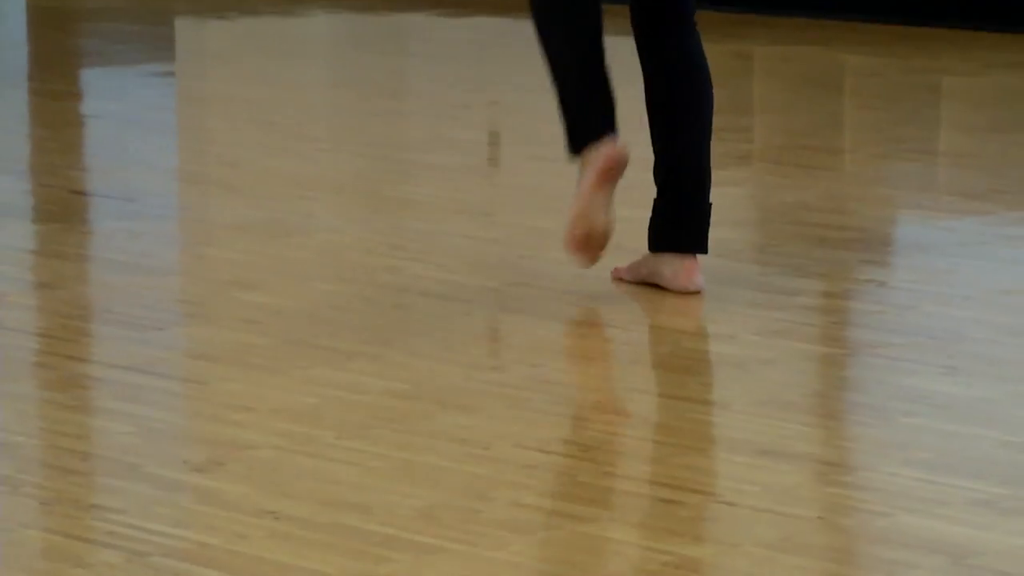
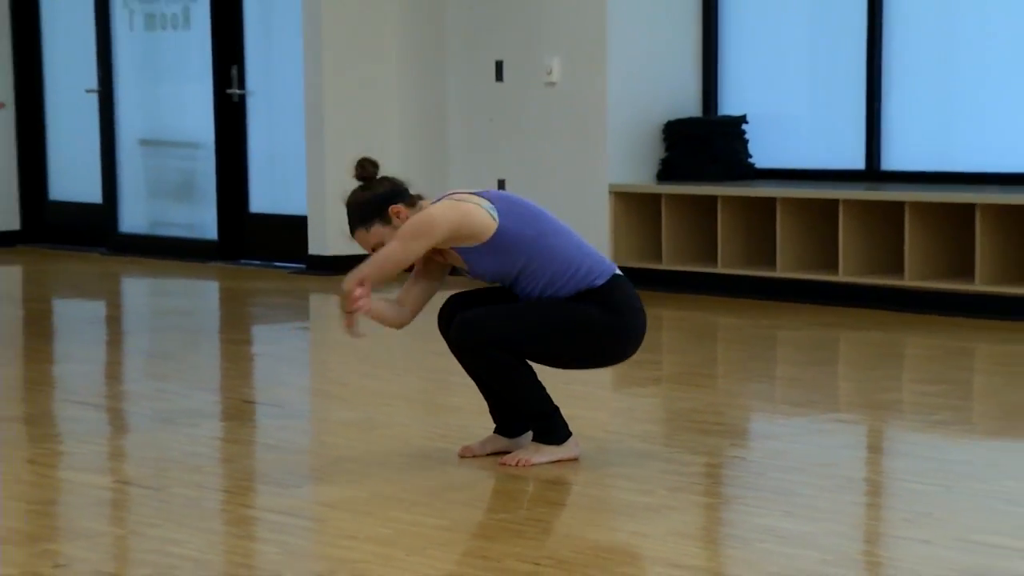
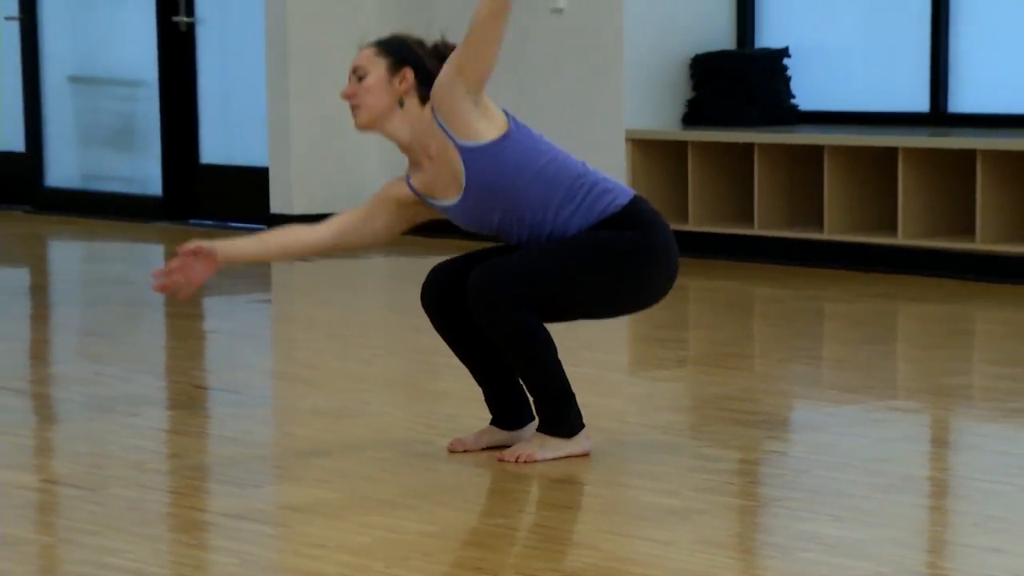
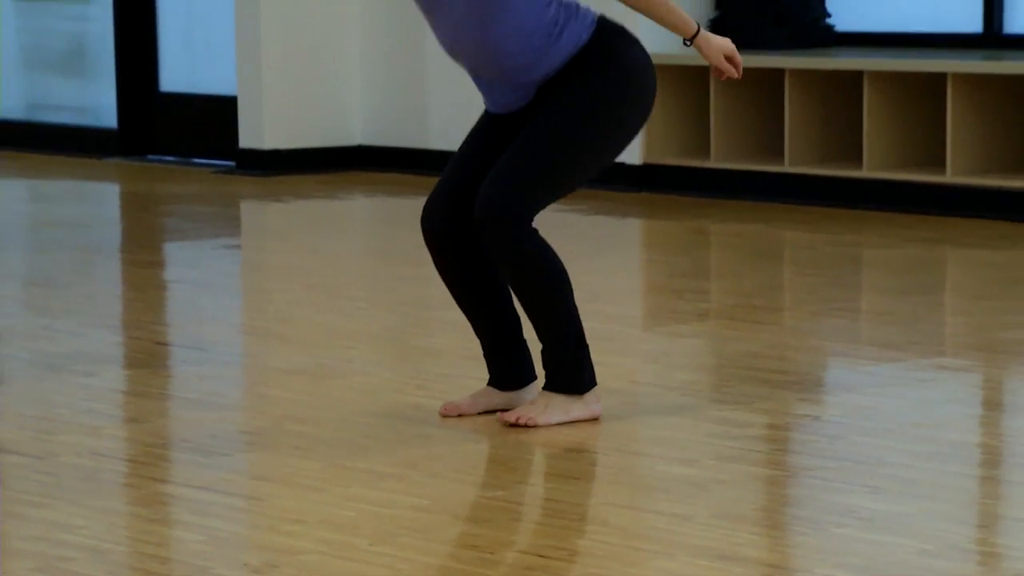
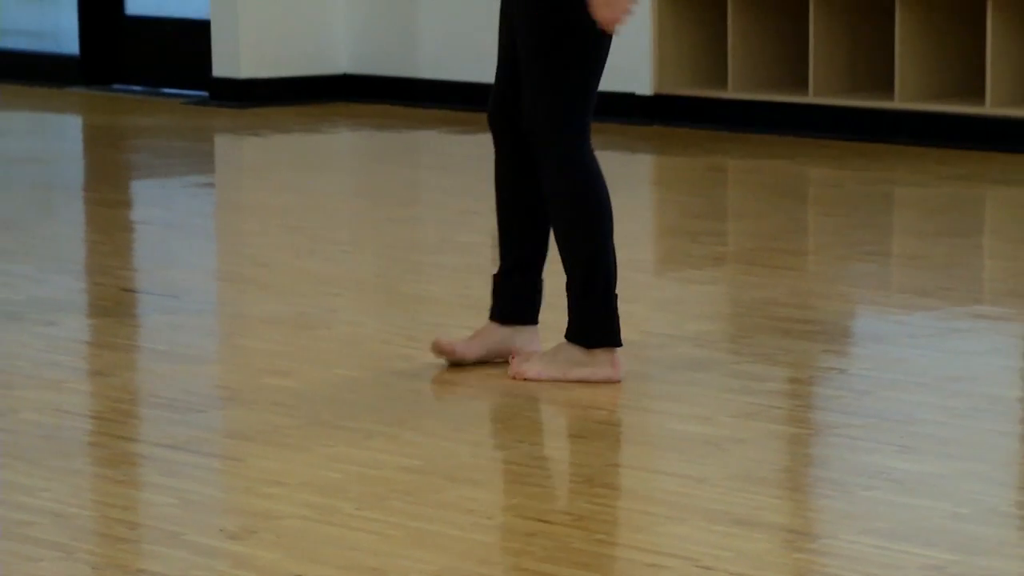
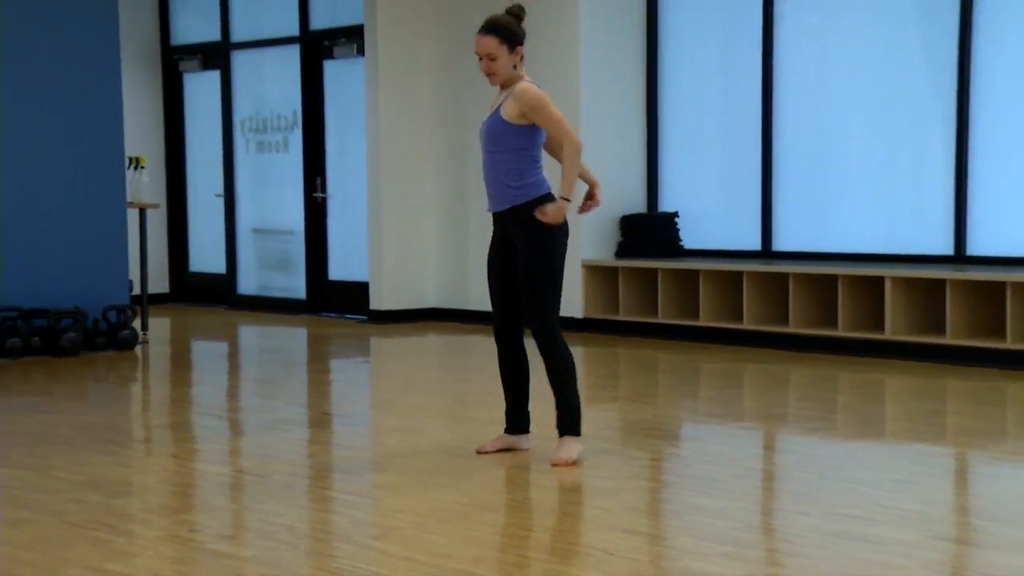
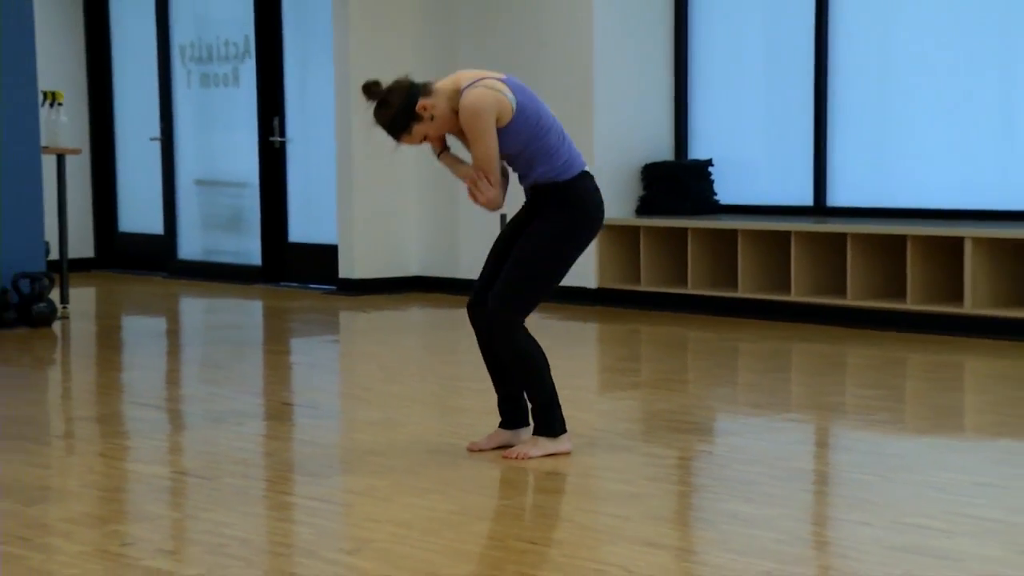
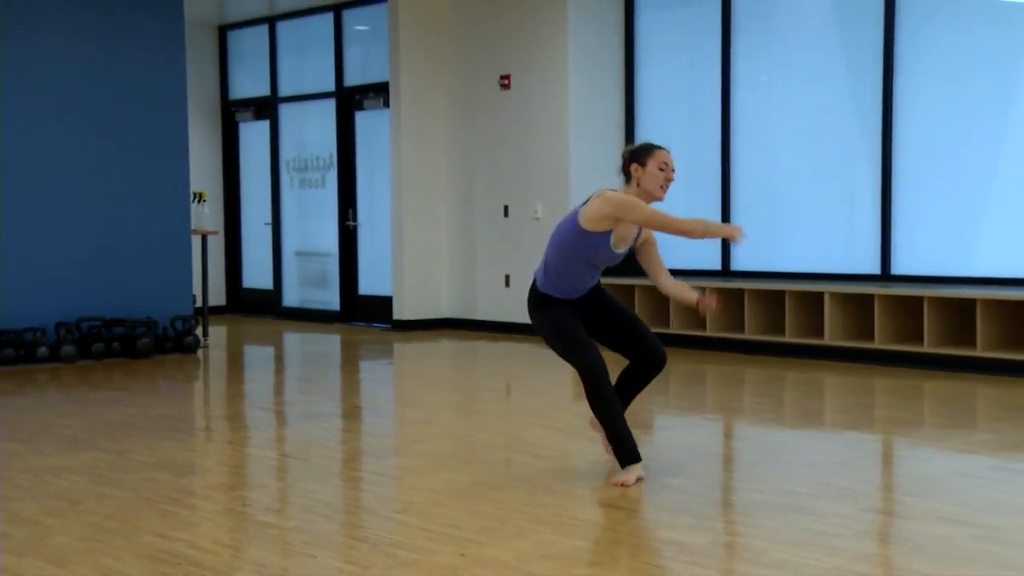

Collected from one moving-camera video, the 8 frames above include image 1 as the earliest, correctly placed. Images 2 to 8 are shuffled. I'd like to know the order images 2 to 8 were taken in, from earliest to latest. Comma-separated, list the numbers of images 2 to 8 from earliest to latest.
5, 4, 3, 2, 7, 6, 8
